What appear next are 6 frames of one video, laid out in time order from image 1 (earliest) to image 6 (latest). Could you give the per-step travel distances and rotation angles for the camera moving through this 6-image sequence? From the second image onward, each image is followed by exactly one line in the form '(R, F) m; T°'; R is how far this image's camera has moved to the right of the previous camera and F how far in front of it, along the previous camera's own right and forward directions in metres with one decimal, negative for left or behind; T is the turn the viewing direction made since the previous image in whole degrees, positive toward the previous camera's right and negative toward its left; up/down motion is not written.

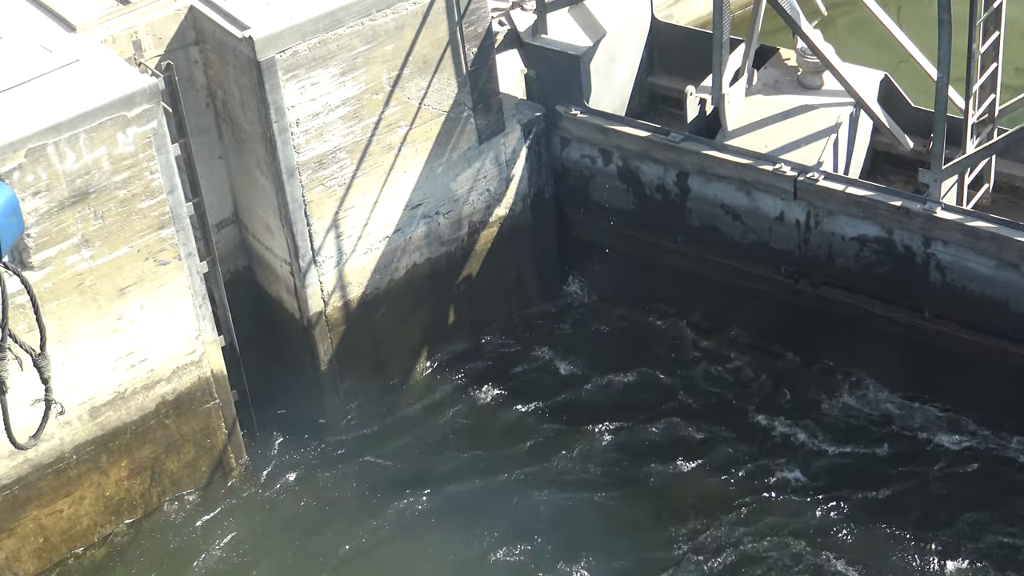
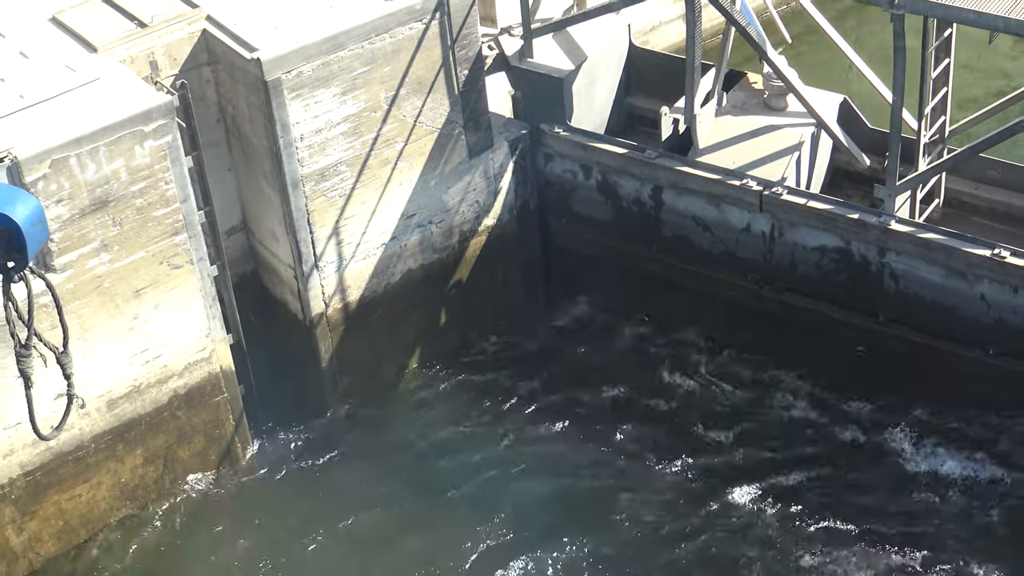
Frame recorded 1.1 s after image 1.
(+0.1, -0.8) m; 0°
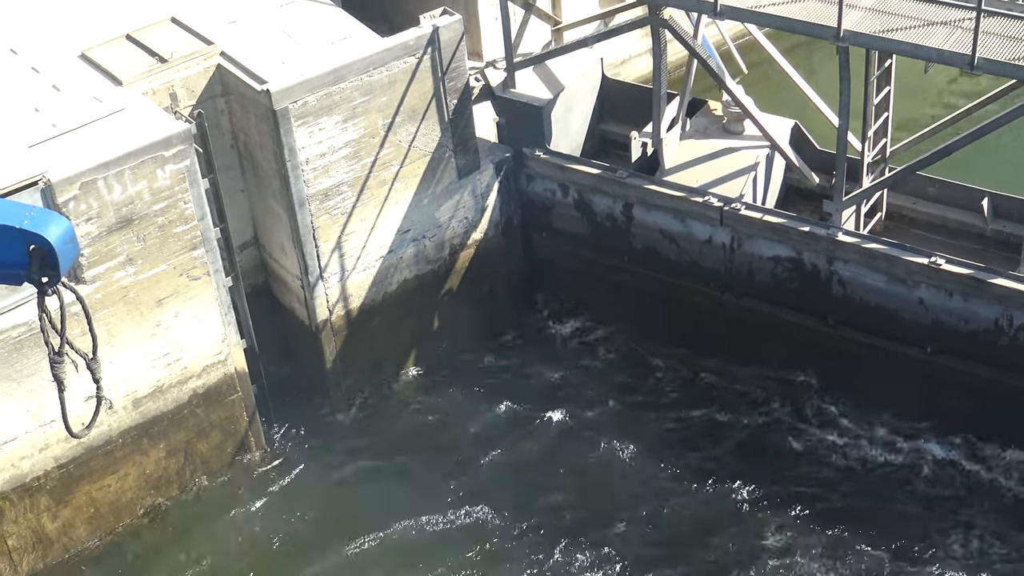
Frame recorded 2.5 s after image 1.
(+0.1, -1.1) m; 0°
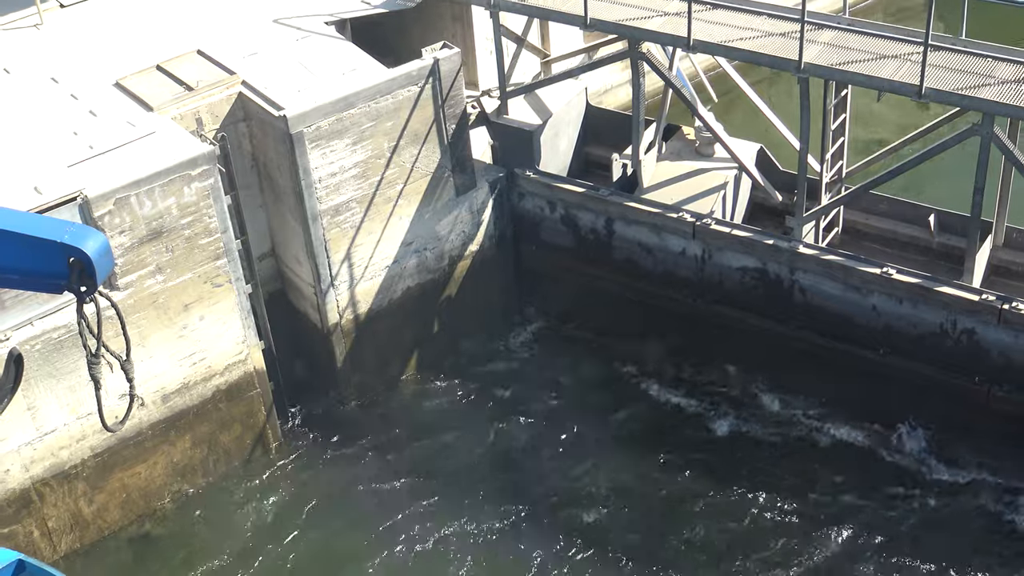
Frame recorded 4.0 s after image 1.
(+0.1, -1.2) m; 0°
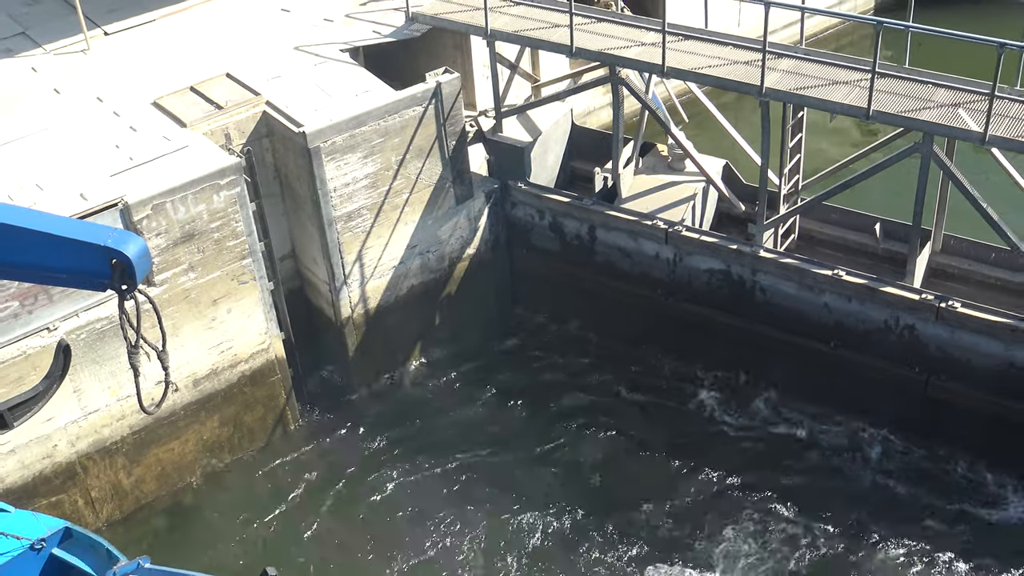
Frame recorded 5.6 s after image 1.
(+0.1, -1.6) m; 0°
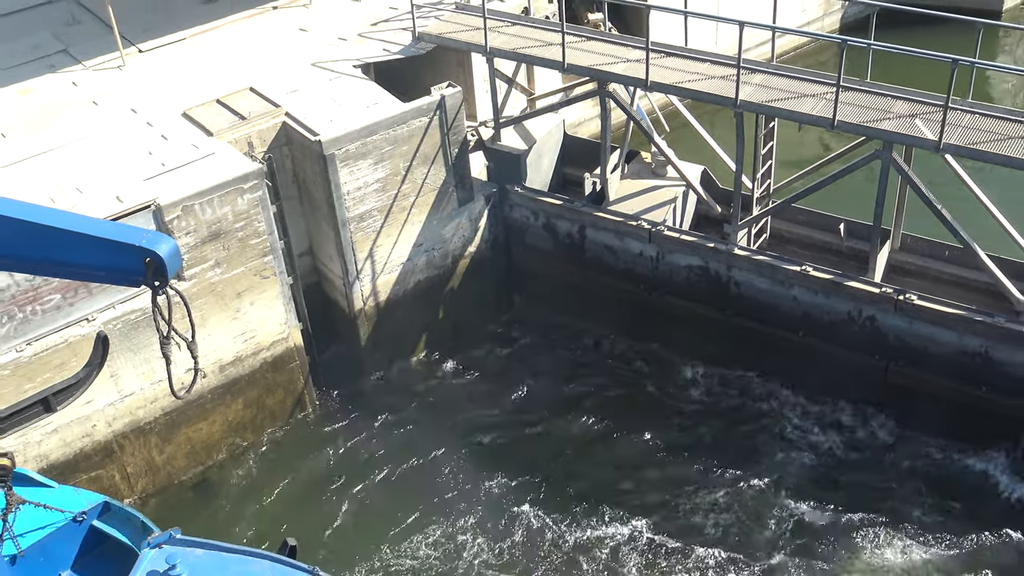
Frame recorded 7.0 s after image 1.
(+0.1, -1.4) m; 0°
